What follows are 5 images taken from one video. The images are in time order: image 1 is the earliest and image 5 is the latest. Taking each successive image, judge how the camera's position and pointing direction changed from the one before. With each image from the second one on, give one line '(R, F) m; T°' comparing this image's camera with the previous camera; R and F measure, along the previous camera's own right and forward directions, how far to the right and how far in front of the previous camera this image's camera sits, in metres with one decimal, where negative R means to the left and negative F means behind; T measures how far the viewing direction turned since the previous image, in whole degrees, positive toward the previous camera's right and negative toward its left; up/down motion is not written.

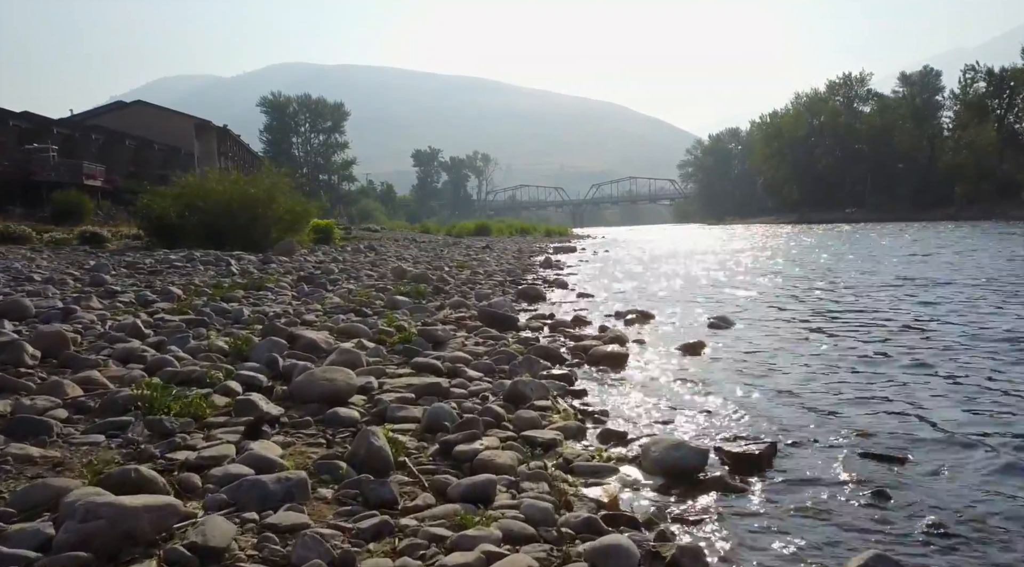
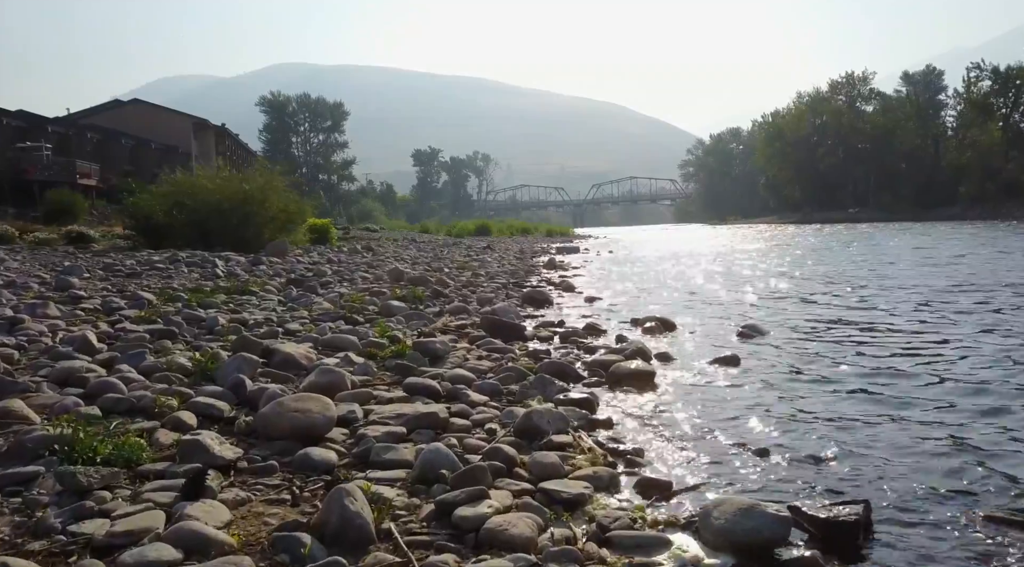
(-0.1, +0.8) m; 0°
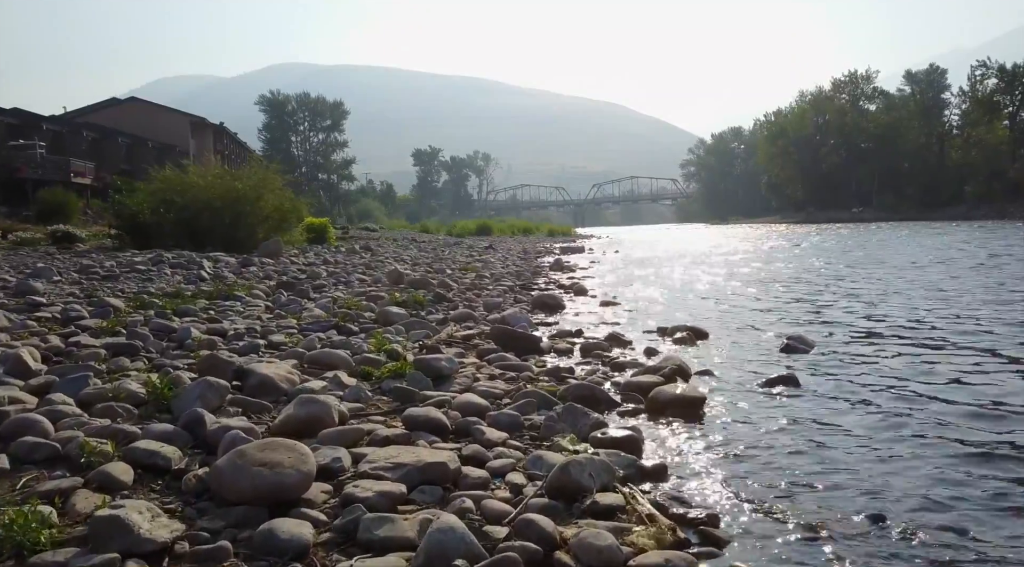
(-0.1, +0.9) m; 0°
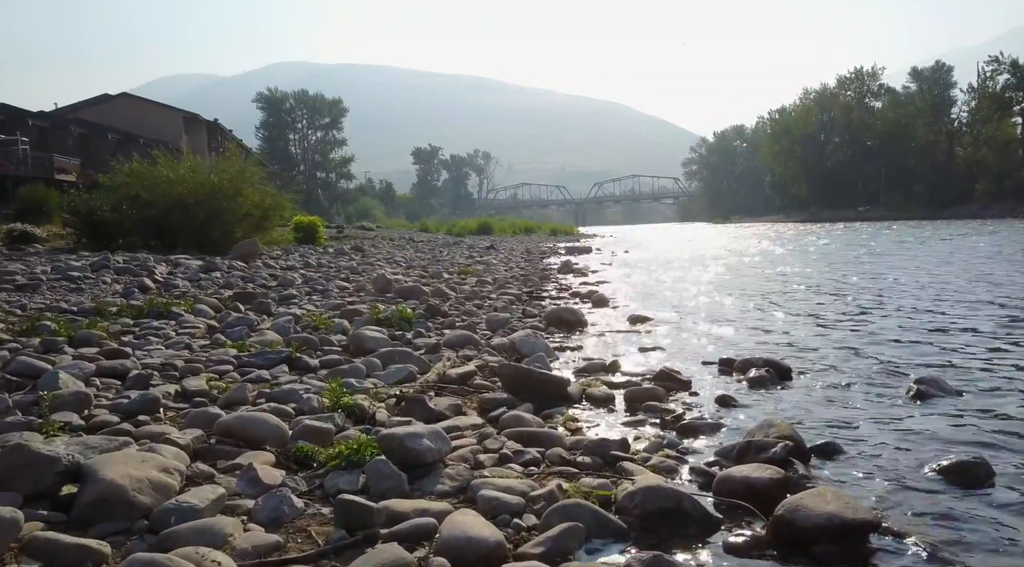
(-0.1, +1.9) m; 0°
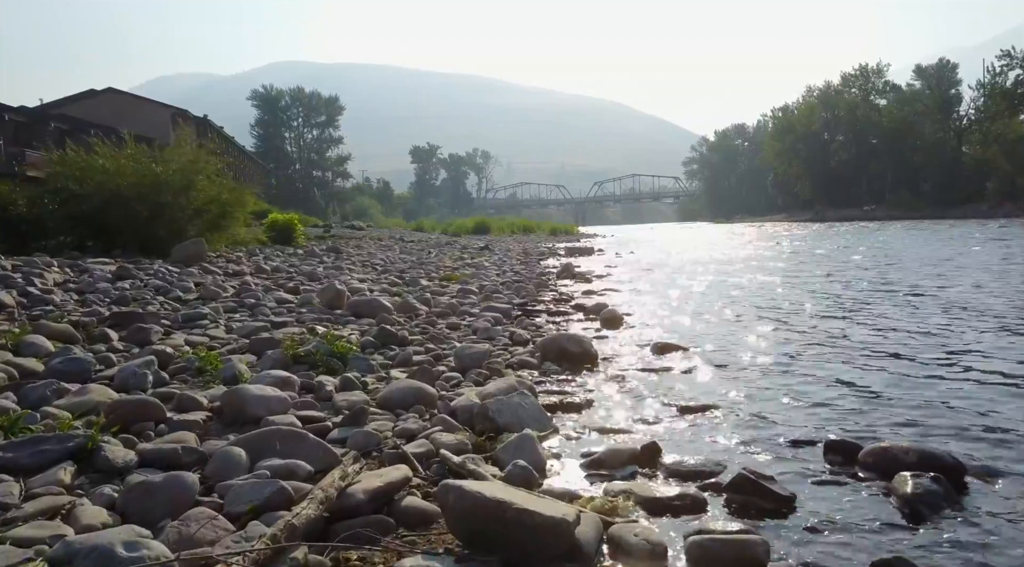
(+0.1, +2.4) m; 0°
